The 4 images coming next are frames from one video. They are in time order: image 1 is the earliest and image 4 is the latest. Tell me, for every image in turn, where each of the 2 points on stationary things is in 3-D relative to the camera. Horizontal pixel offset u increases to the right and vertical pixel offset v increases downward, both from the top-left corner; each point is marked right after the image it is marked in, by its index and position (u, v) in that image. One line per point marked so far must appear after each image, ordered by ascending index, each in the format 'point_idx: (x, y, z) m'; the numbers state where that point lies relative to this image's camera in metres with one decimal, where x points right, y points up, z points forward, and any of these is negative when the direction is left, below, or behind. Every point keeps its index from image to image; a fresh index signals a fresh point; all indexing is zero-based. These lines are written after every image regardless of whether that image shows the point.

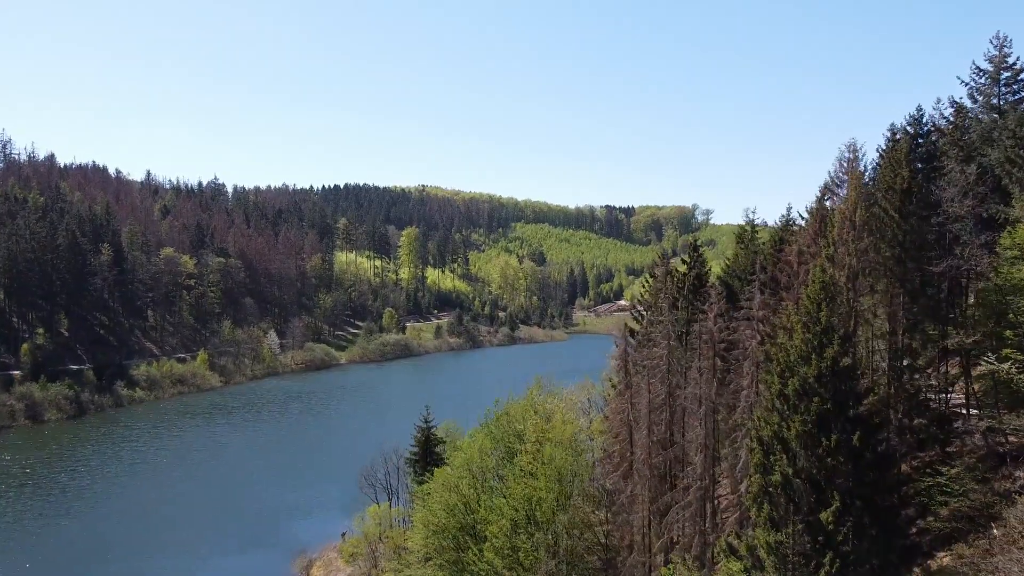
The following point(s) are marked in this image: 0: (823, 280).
0: (+7.6, +0.2, +15.9) m
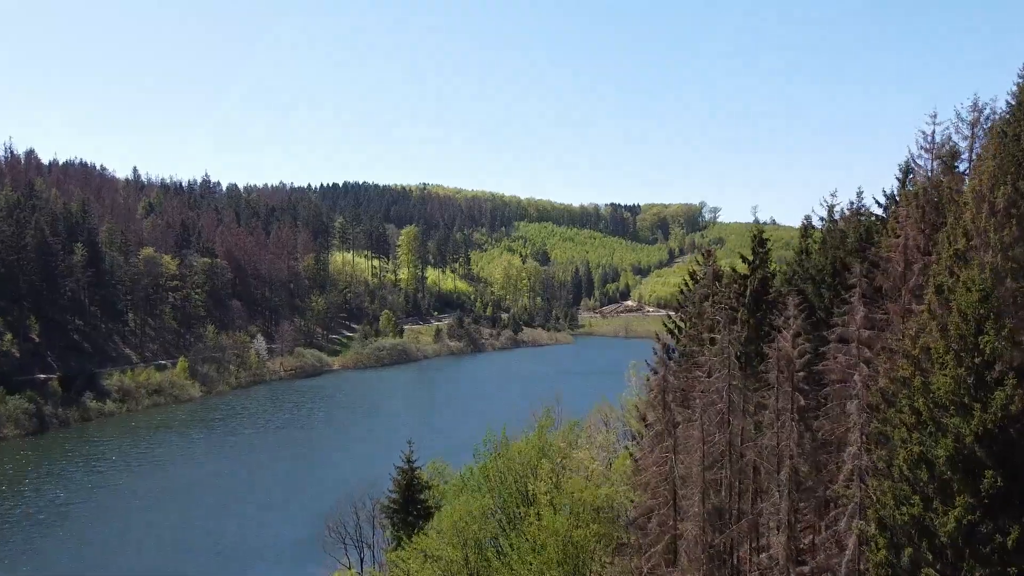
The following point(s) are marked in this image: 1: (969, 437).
0: (+7.6, +0.1, +10.8) m
1: (+7.0, -2.2, +10.0) m
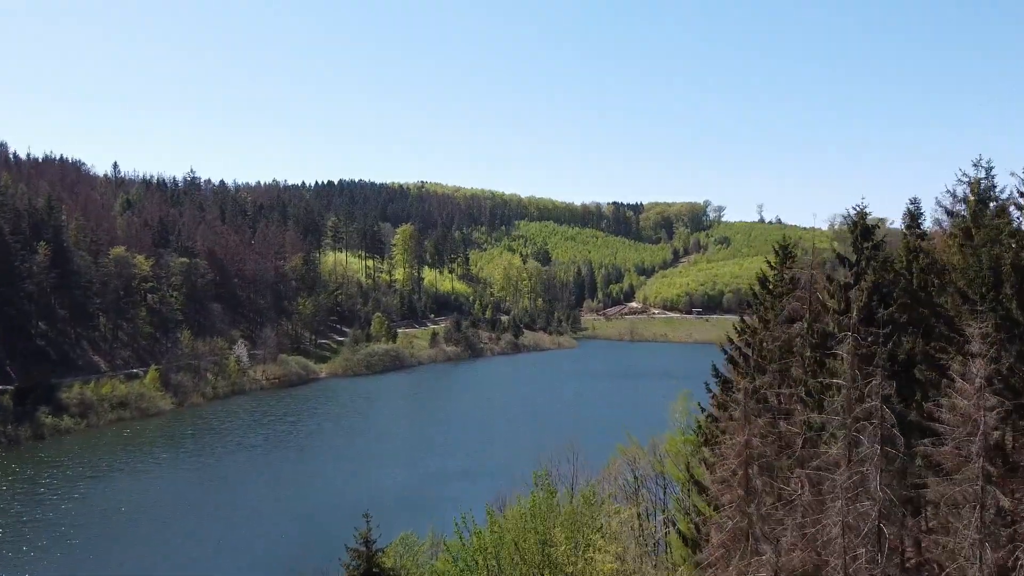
0: (+7.7, -0.2, +5.4) m
1: (+7.0, -2.5, +4.6) m
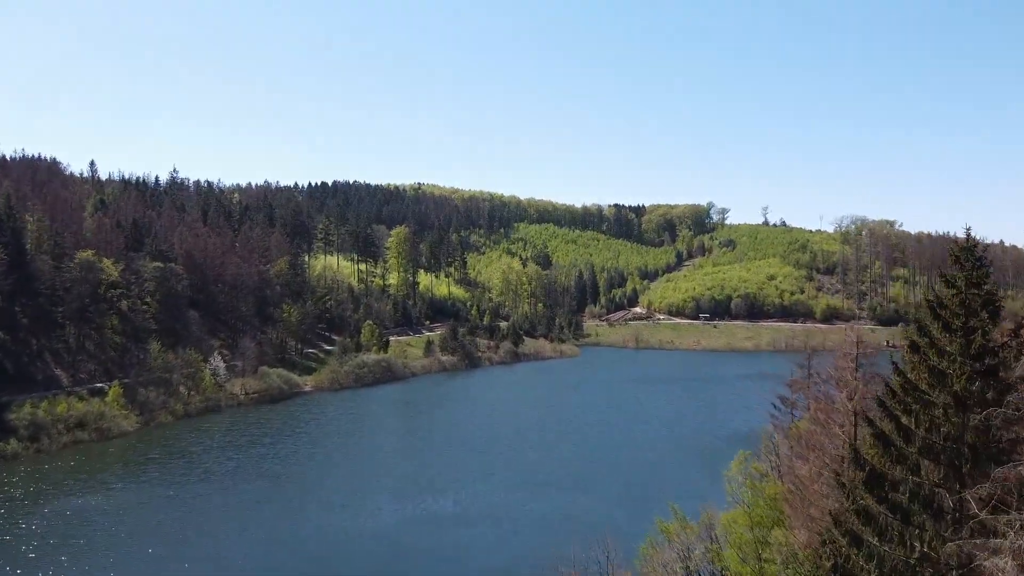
0: (+7.8, -0.6, 0.0) m
1: (+7.1, -2.9, -0.8) m
